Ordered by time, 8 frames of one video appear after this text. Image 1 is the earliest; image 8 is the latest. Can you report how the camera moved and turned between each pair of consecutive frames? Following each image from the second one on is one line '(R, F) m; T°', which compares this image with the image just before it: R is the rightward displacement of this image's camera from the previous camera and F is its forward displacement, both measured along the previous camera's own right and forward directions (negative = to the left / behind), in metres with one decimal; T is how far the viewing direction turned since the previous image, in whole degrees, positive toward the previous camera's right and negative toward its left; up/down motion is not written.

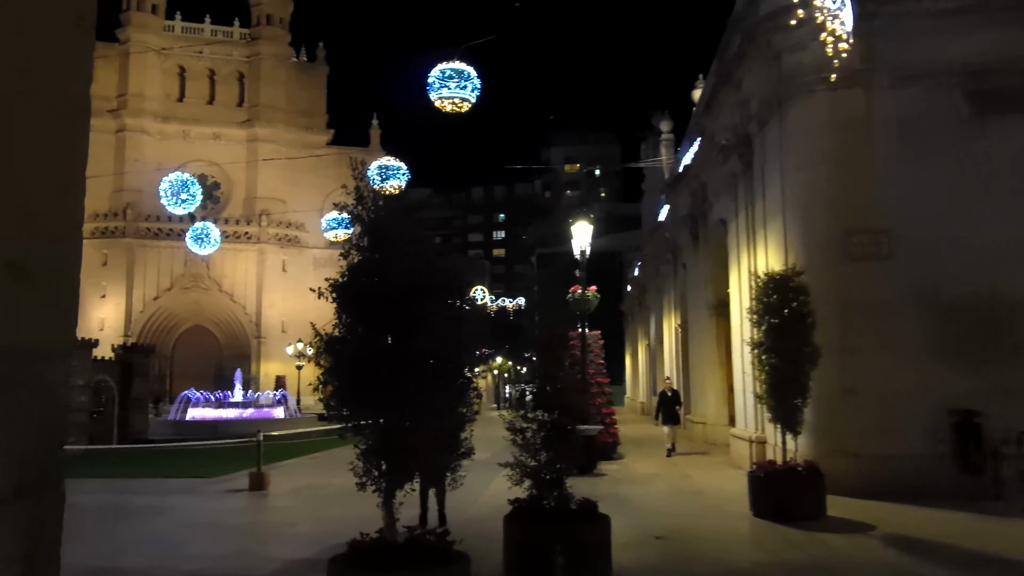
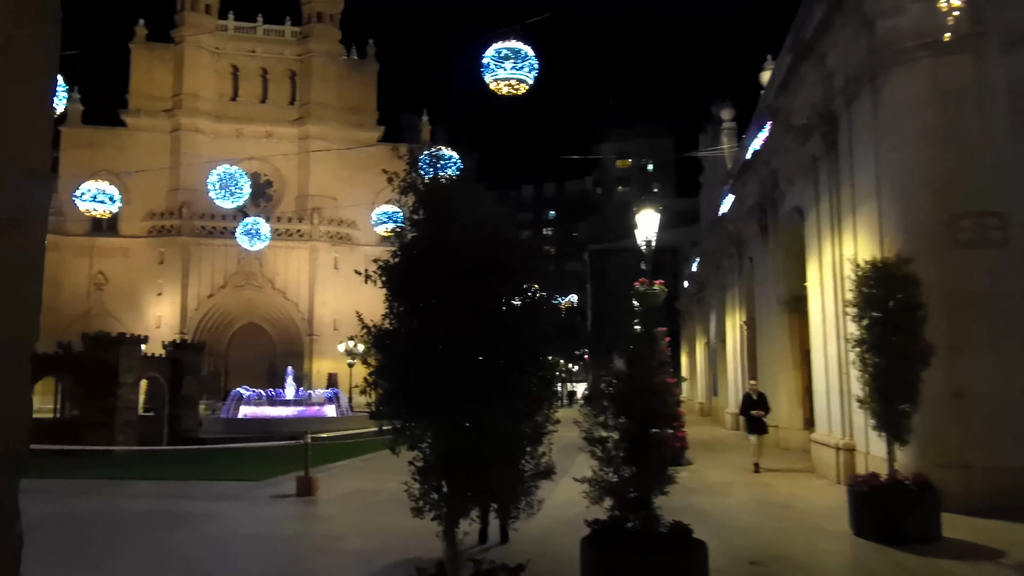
(-0.2, +0.9) m; -4°
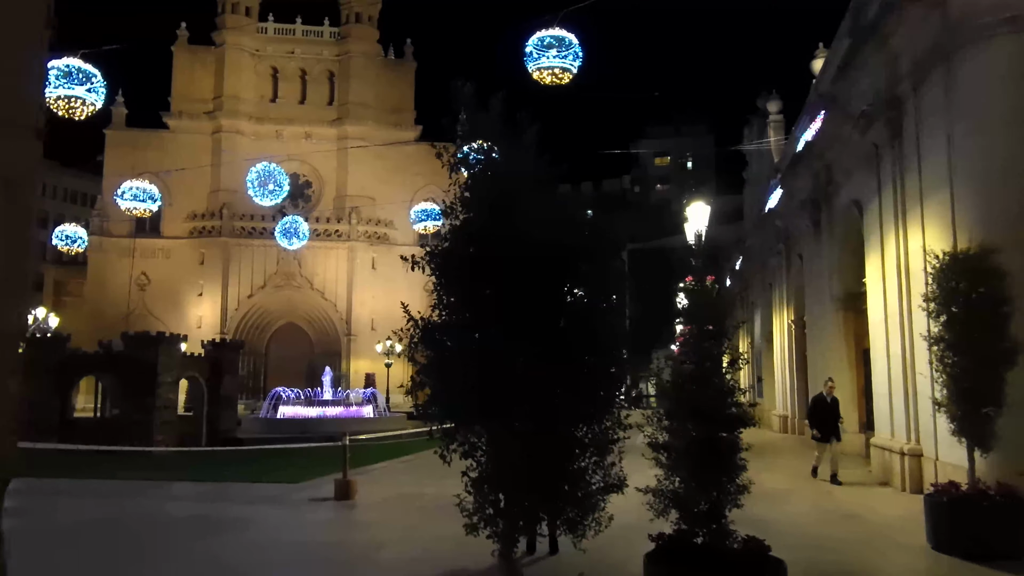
(-0.1, +0.5) m; -3°
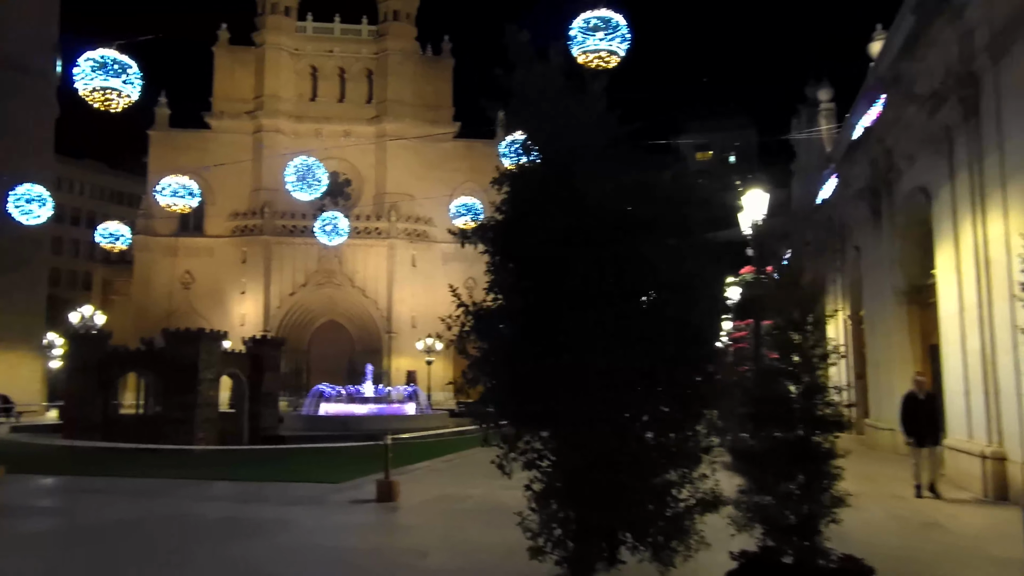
(-0.1, +0.6) m; -3°
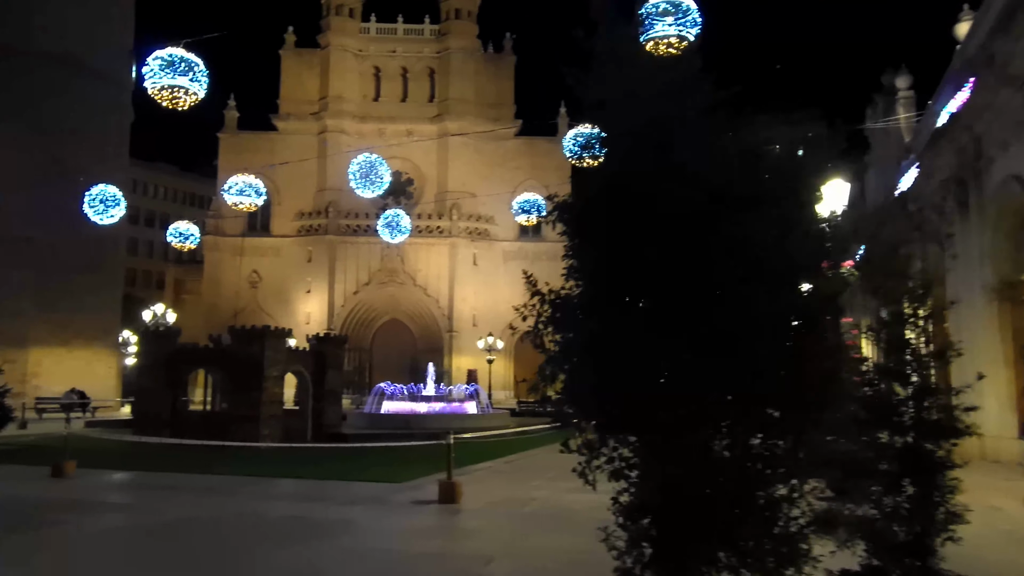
(-0.1, +0.4) m; -5°
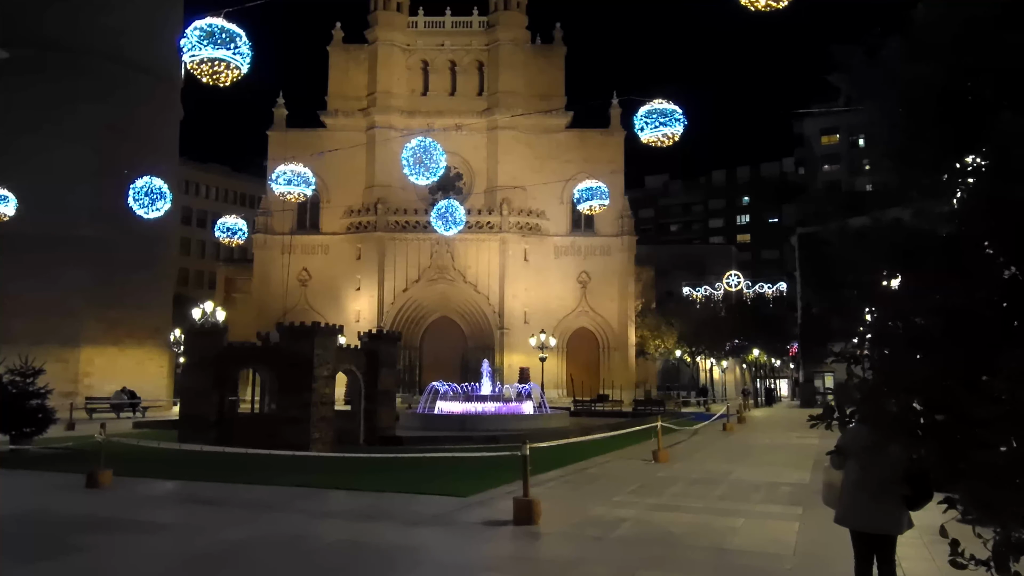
(-0.4, +1.3) m; -3°
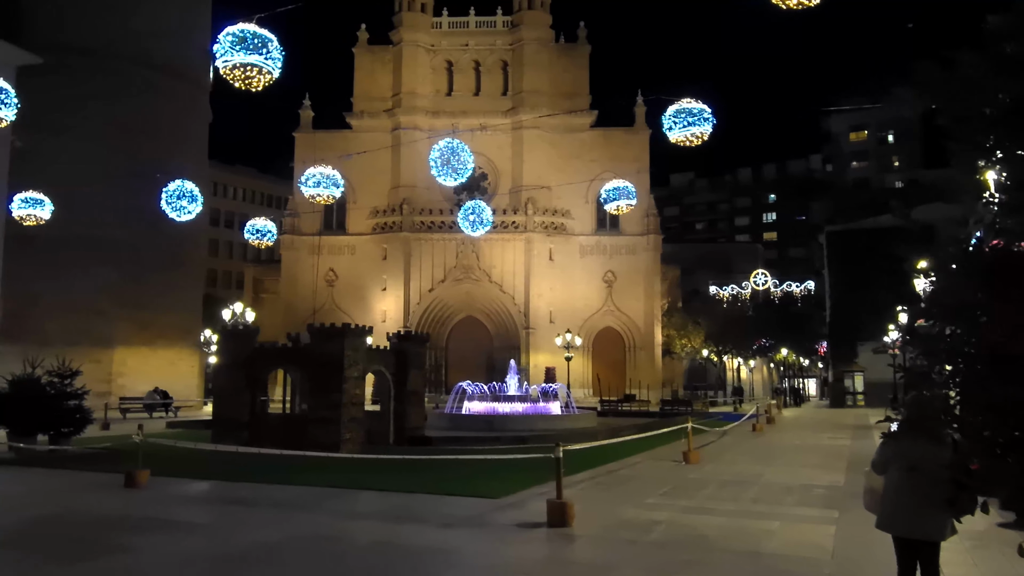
(-0.1, 0.0) m; -2°
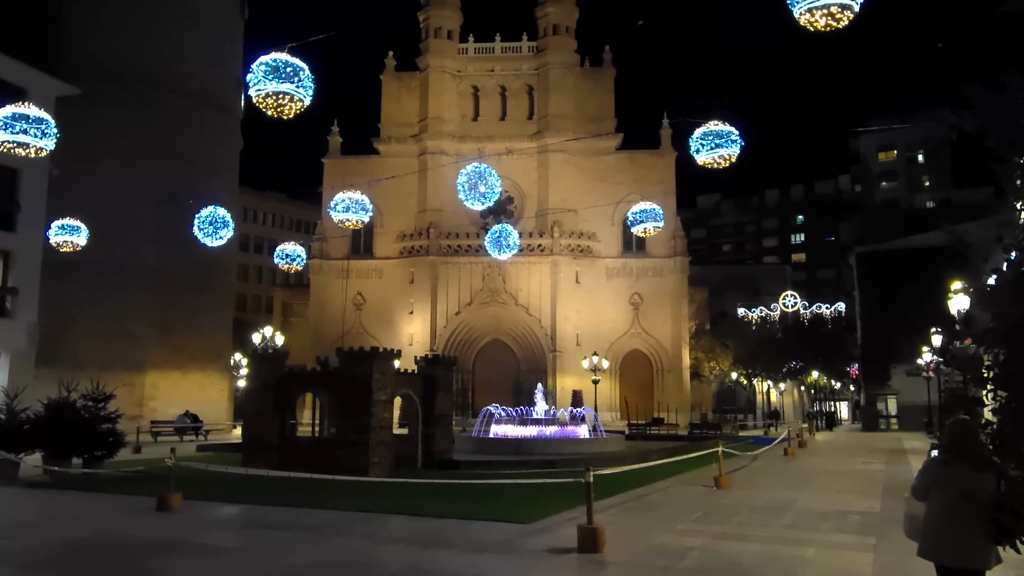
(0.0, 0.0) m; -2°
